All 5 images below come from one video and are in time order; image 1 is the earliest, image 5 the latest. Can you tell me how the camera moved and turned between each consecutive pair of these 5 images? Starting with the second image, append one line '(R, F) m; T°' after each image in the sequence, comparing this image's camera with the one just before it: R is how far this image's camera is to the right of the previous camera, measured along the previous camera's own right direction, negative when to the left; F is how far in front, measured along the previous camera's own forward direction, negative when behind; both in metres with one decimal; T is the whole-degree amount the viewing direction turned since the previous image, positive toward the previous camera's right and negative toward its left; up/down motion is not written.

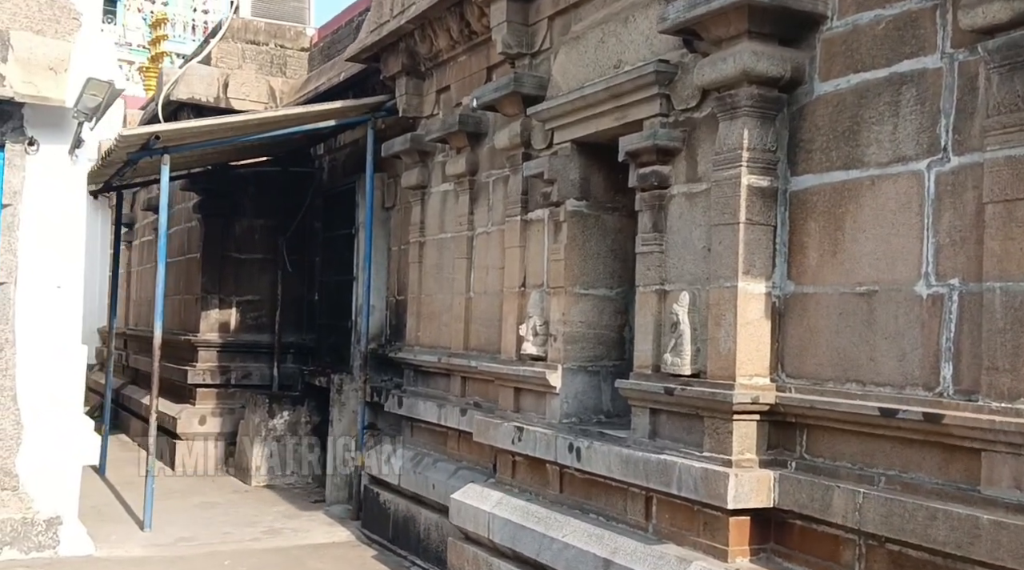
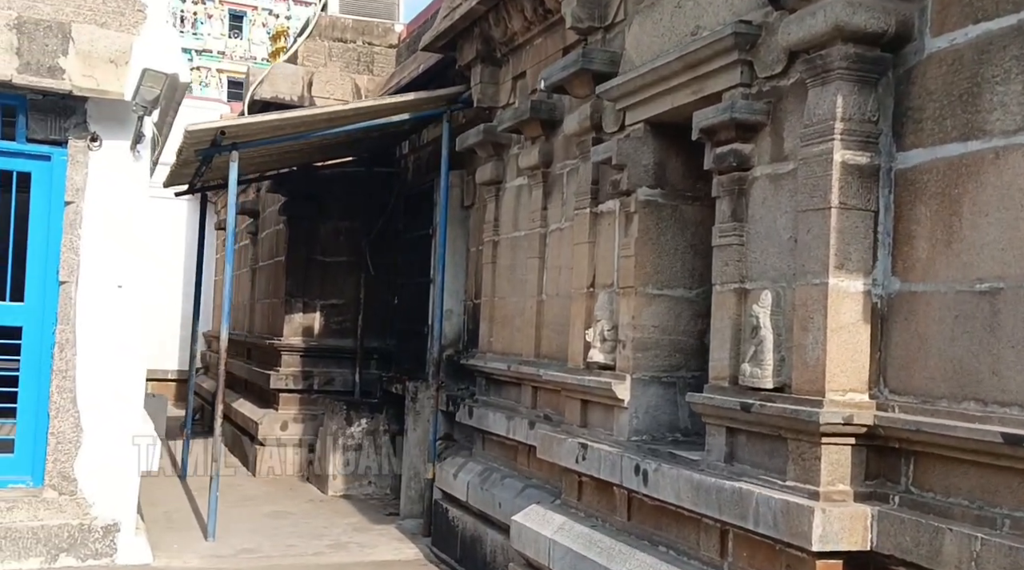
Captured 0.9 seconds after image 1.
(+0.2, +0.5) m; -6°
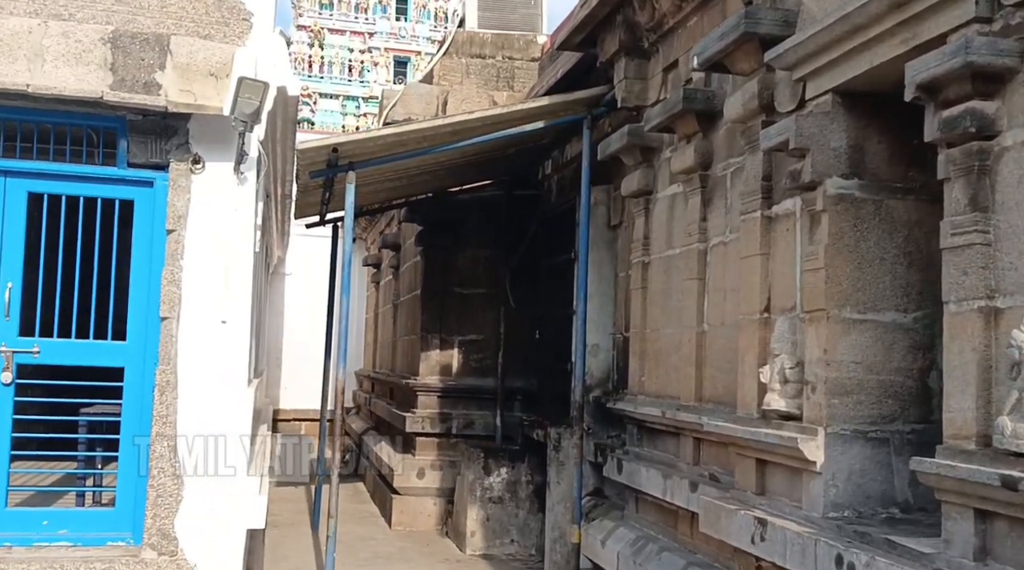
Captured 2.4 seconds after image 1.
(0.0, +0.9) m; -9°
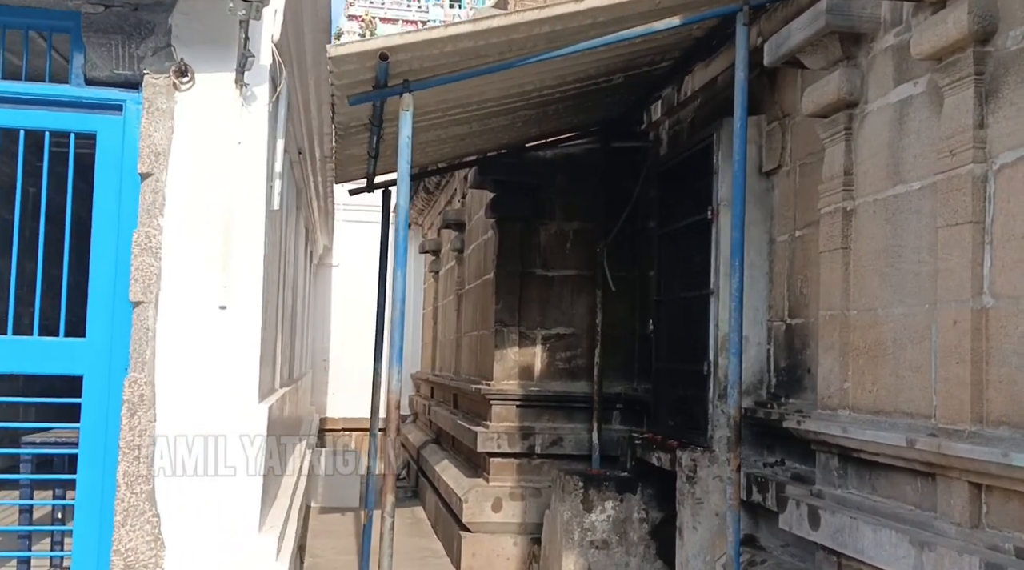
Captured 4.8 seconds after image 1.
(-0.3, +1.6) m; -3°
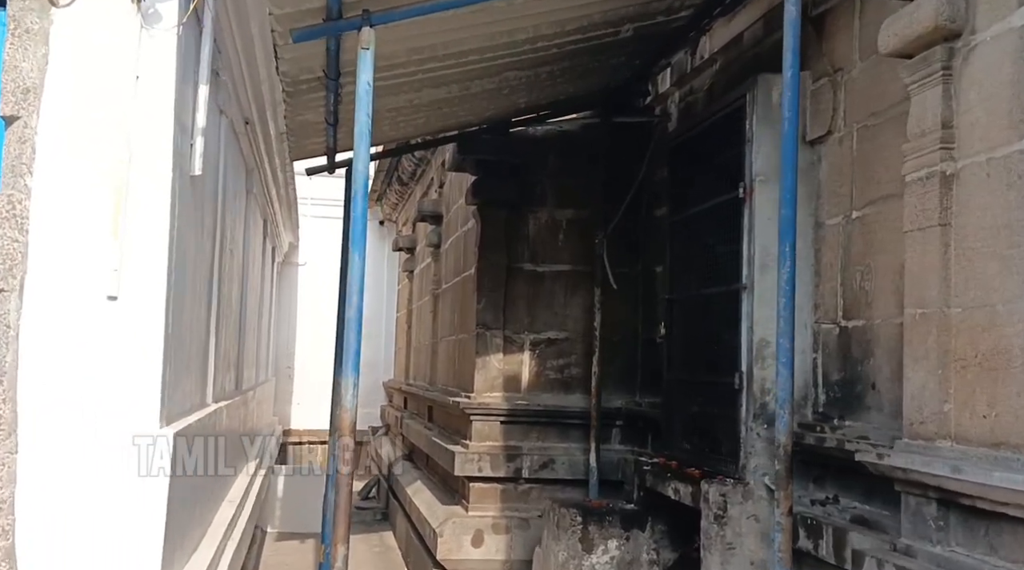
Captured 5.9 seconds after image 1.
(0.0, +0.8) m; +1°
